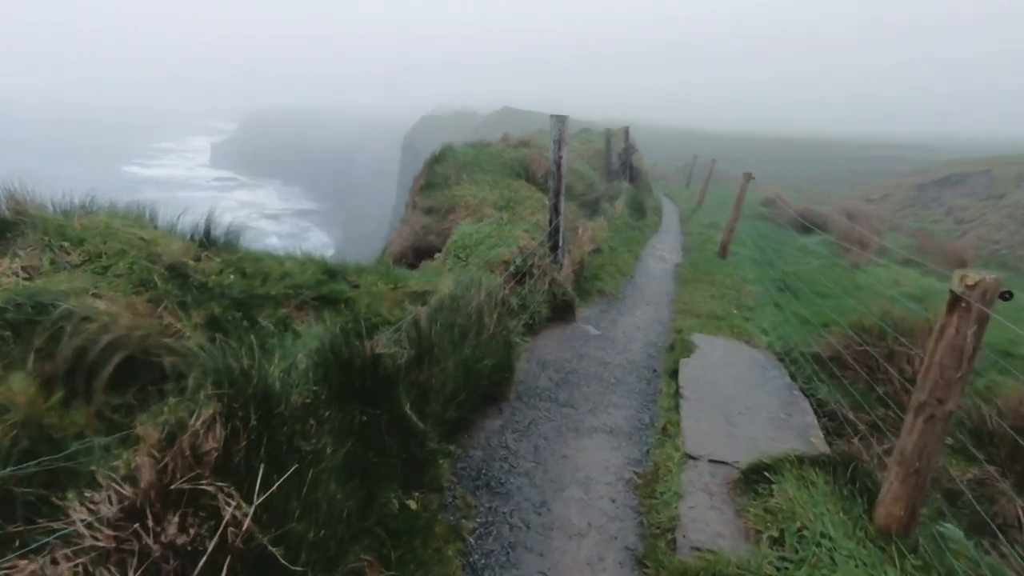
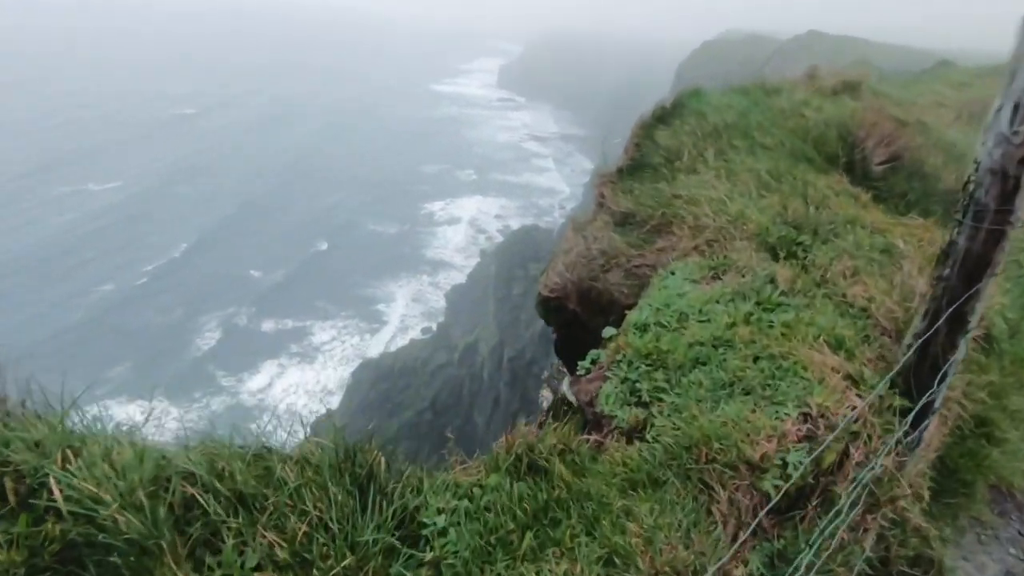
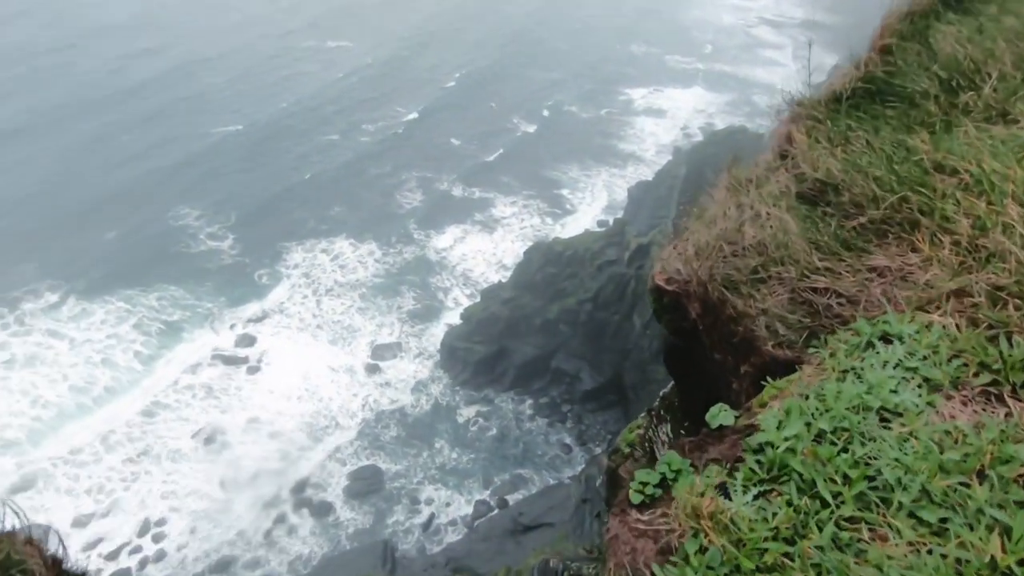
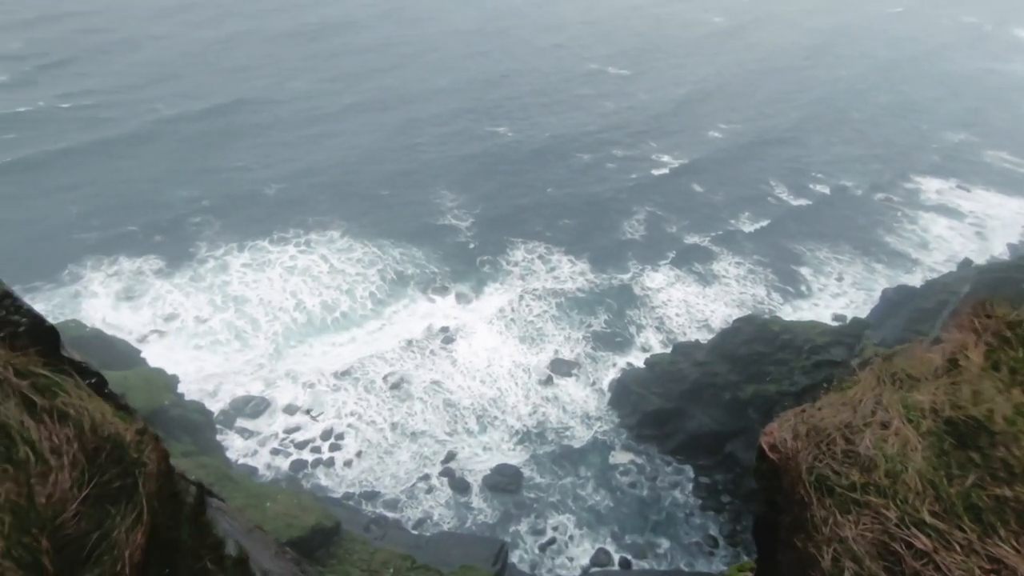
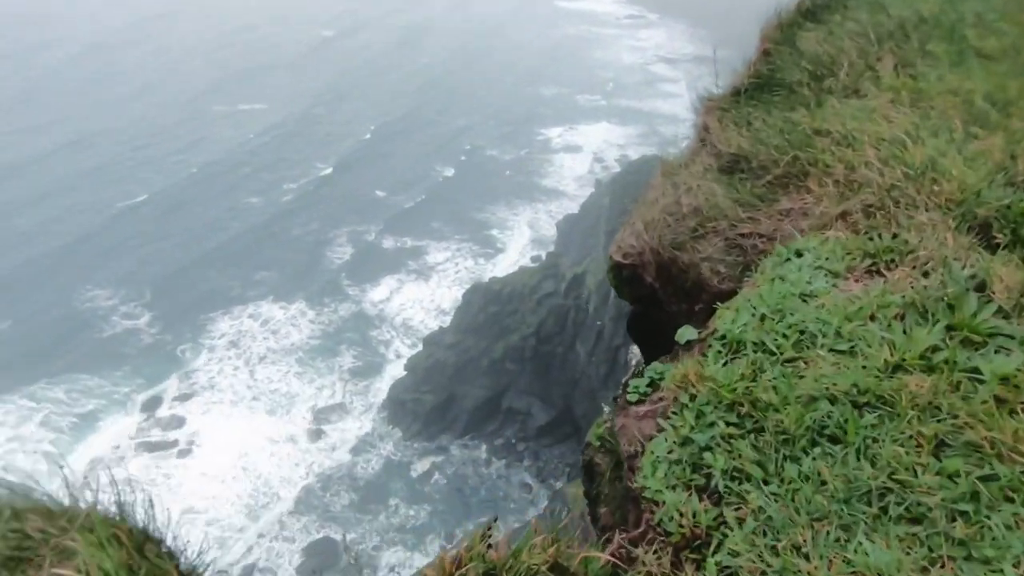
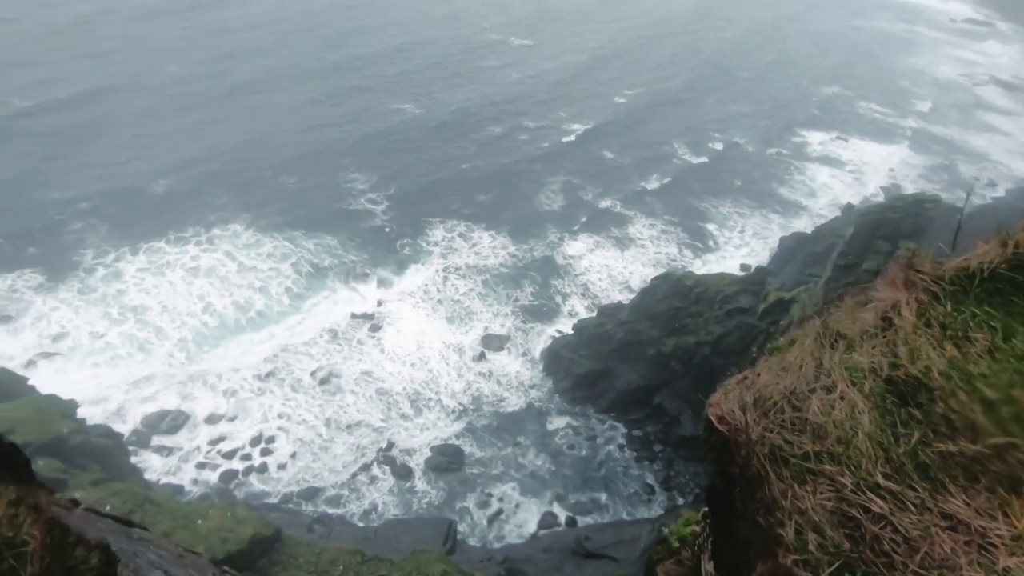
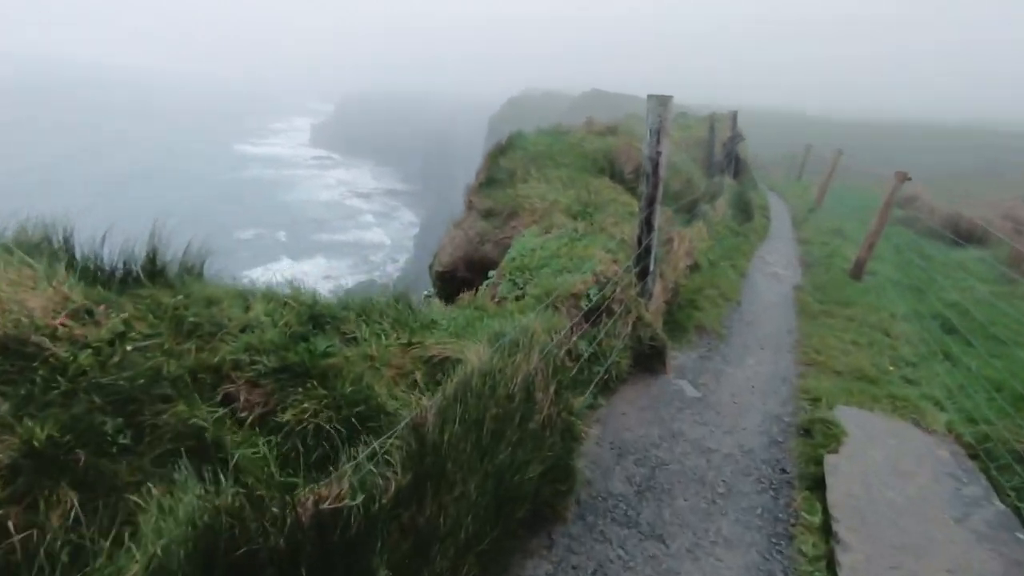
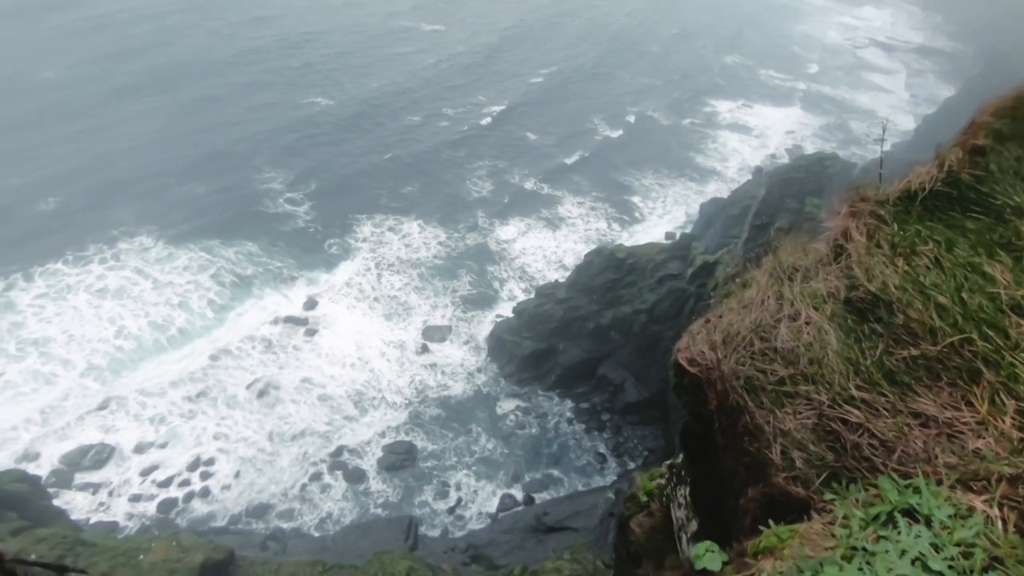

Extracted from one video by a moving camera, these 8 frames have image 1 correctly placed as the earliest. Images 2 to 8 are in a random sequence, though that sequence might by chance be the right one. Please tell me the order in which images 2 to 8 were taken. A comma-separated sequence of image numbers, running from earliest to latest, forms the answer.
7, 2, 5, 3, 8, 6, 4
